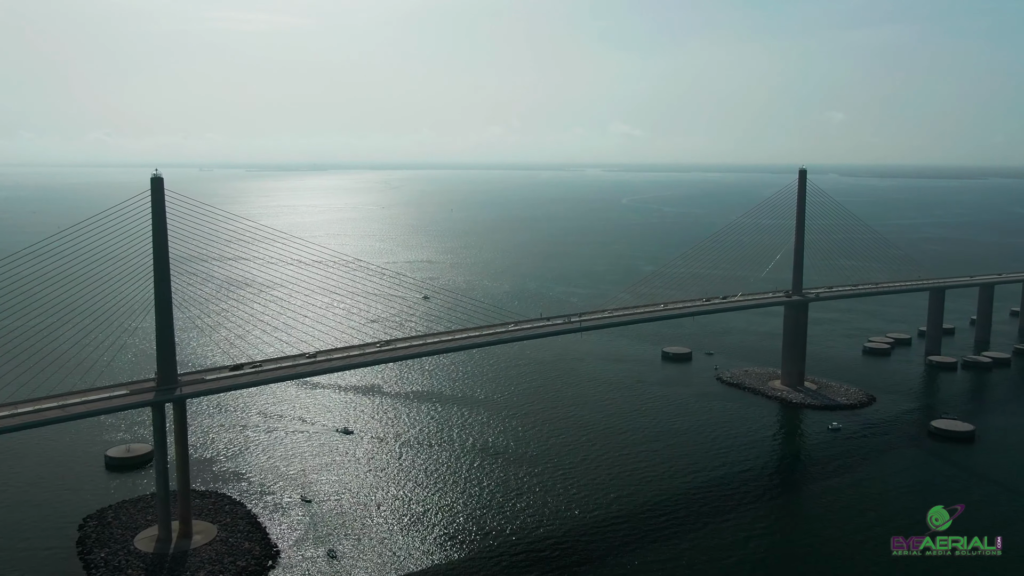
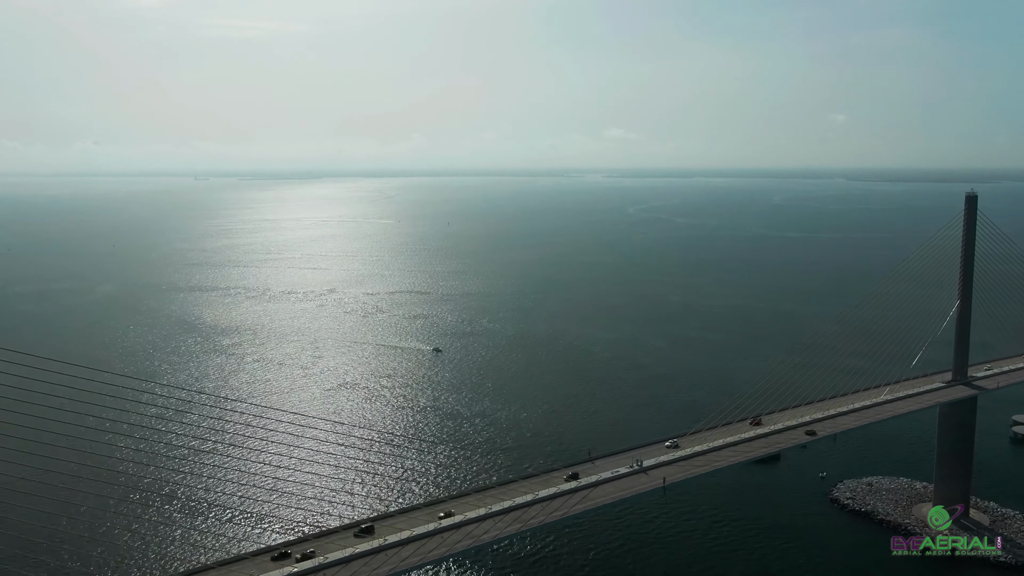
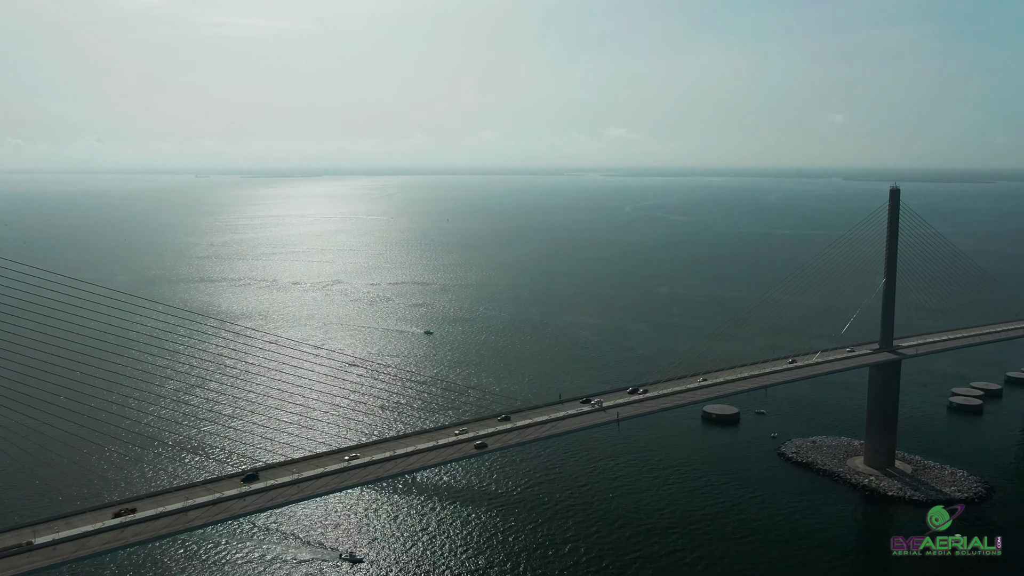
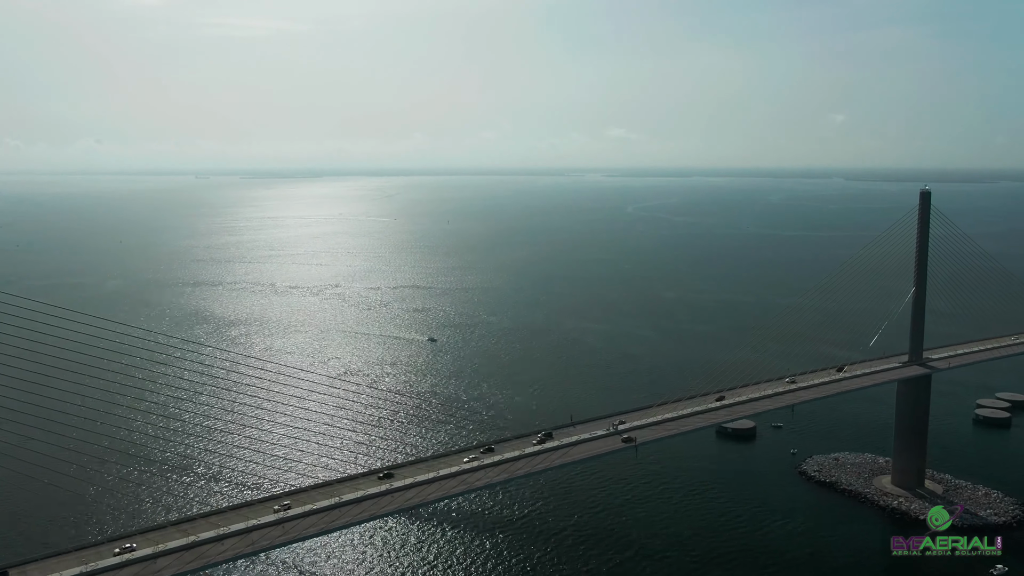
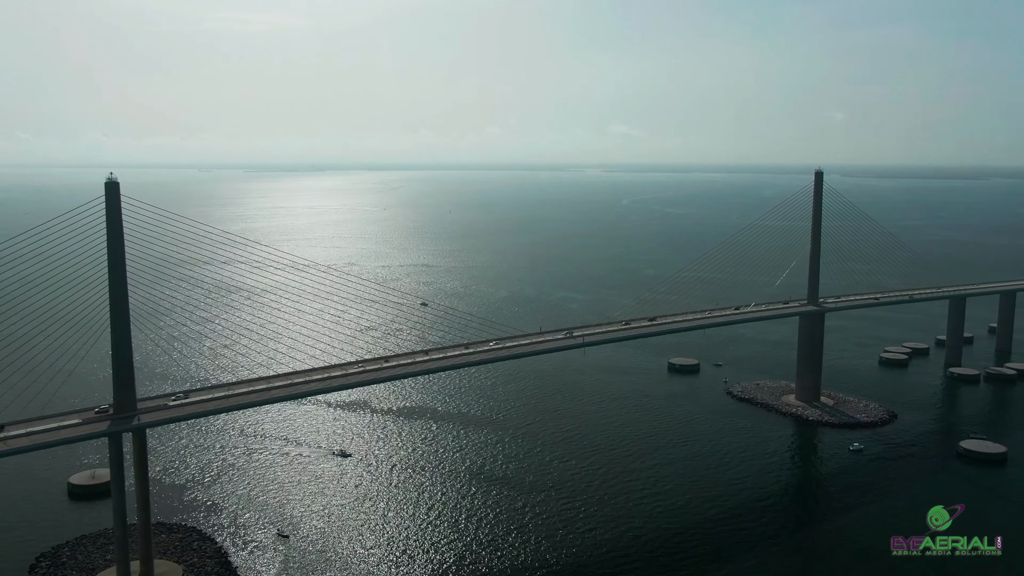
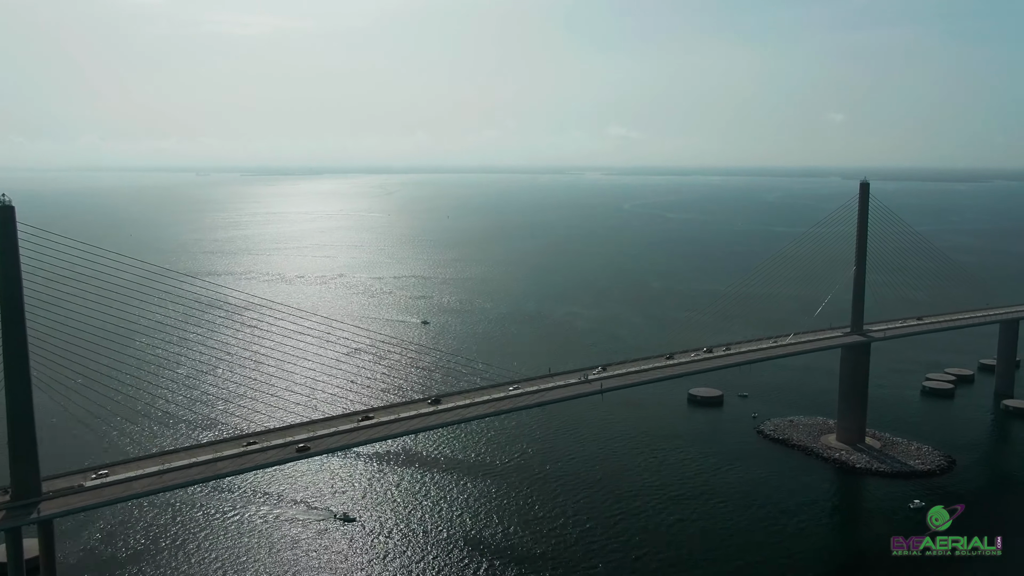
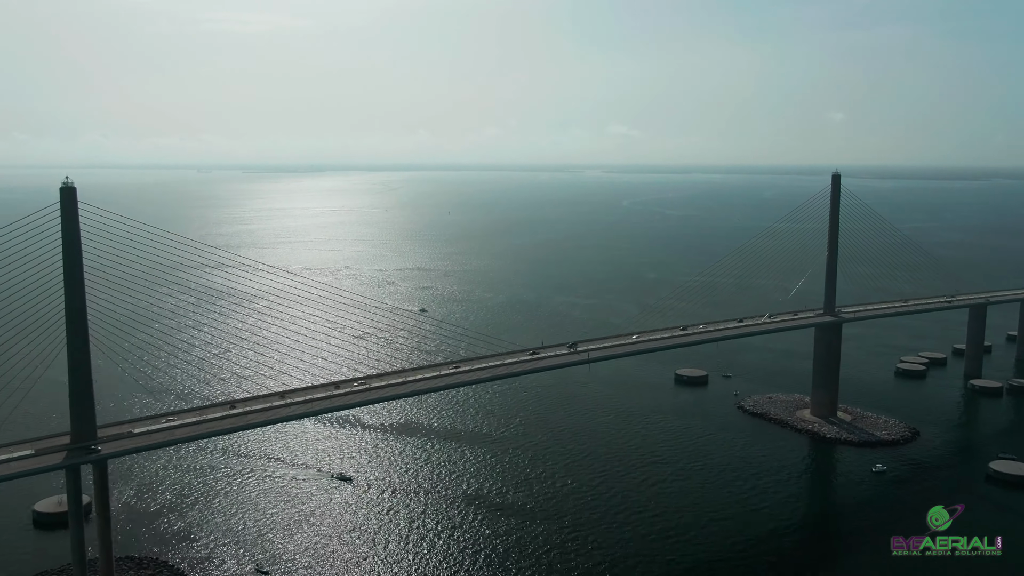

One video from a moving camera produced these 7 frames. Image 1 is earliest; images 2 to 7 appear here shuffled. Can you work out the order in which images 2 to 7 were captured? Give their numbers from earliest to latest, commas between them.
5, 7, 6, 3, 4, 2
